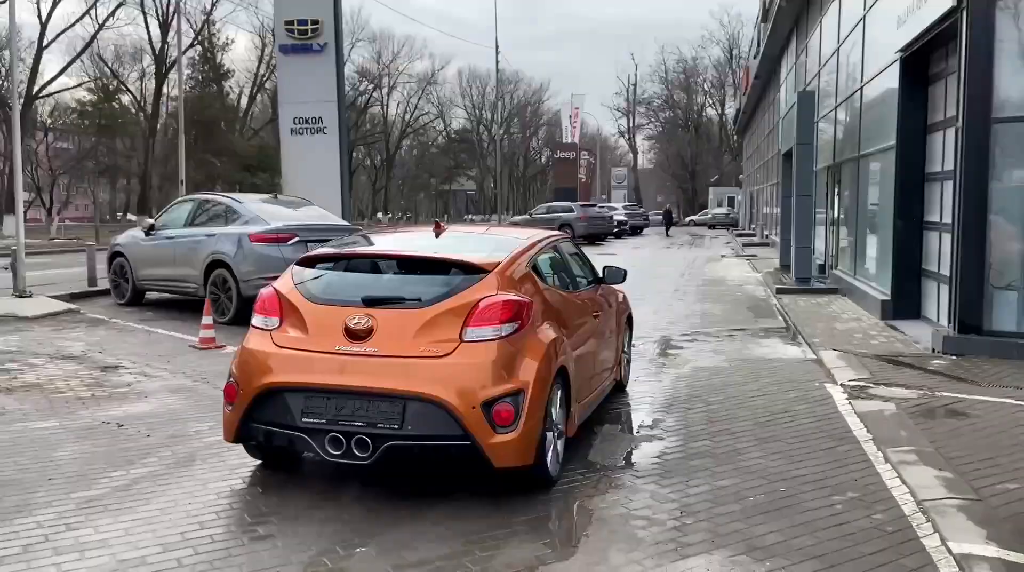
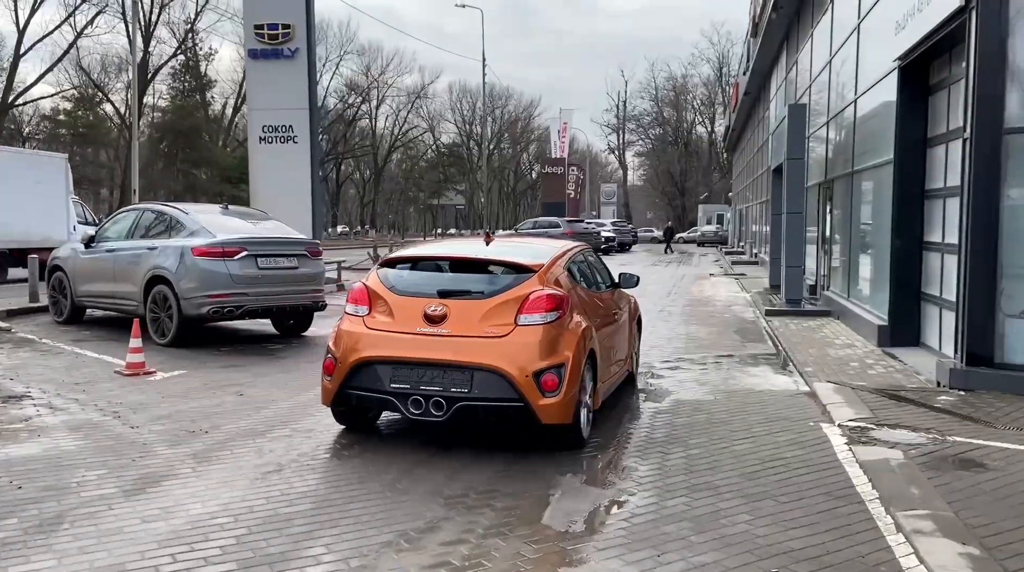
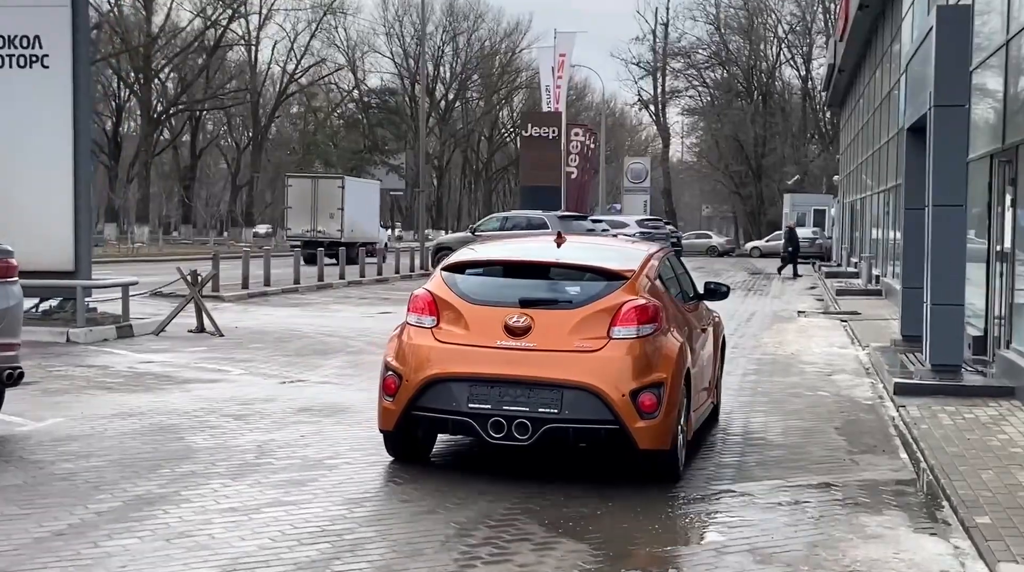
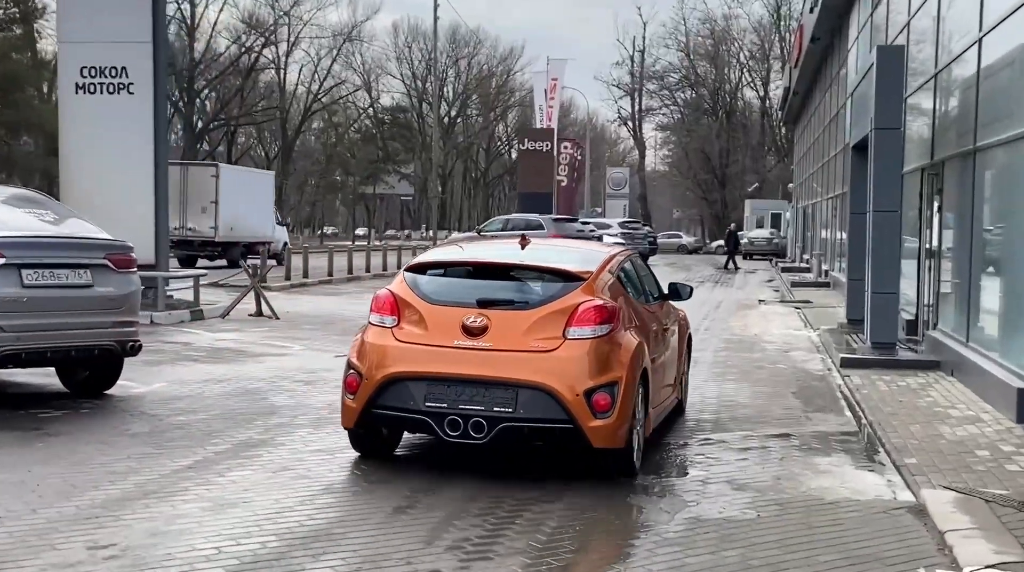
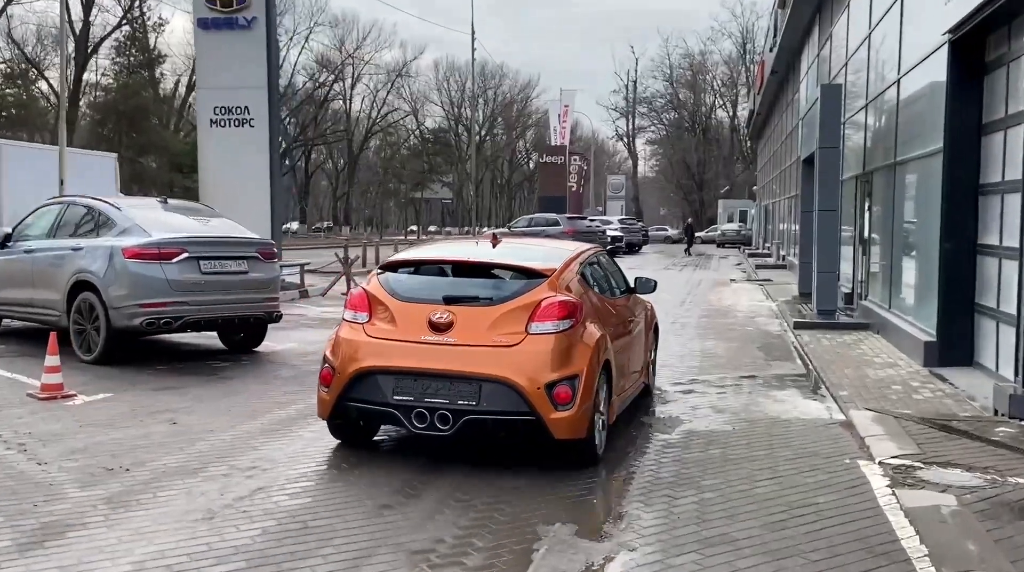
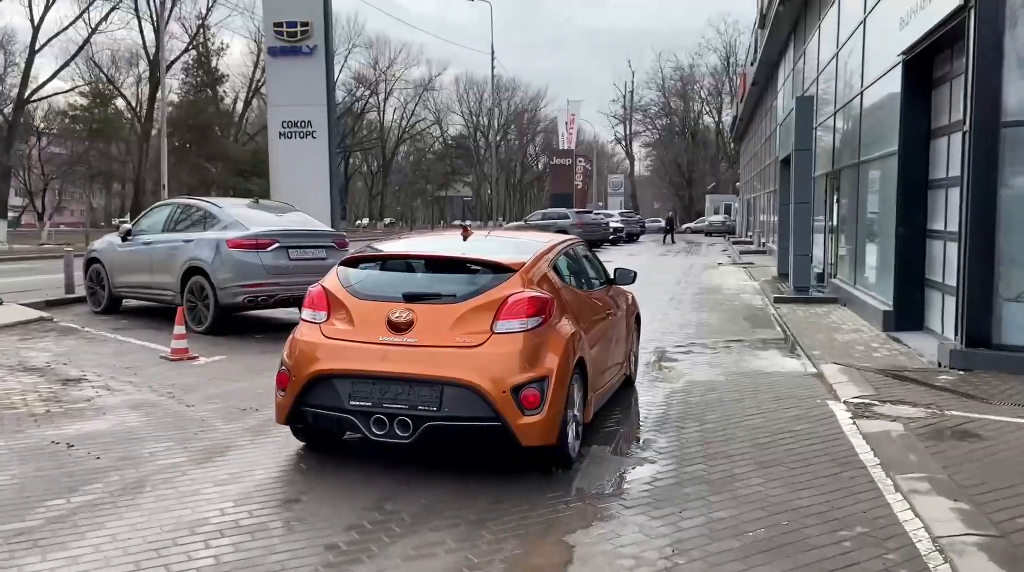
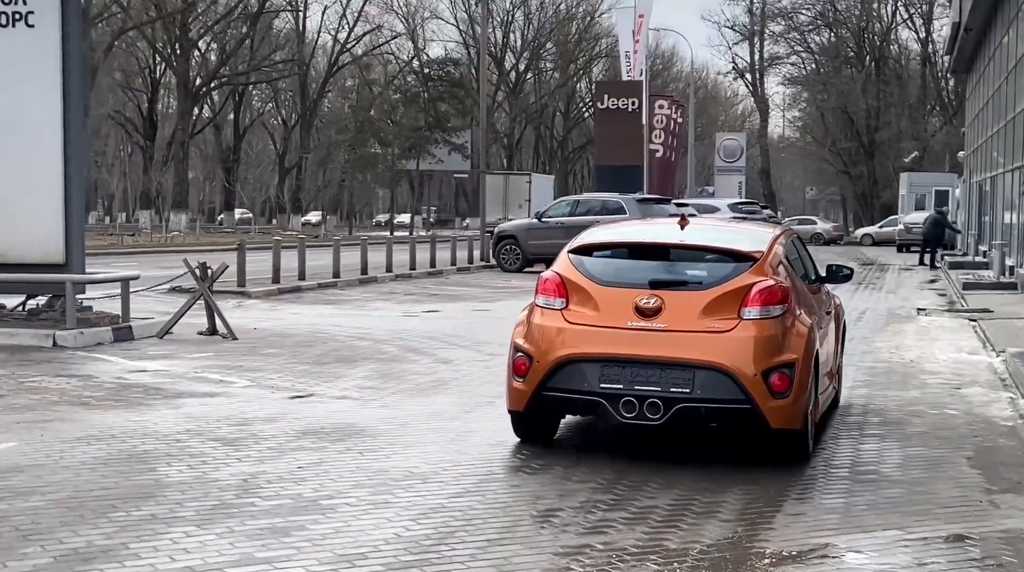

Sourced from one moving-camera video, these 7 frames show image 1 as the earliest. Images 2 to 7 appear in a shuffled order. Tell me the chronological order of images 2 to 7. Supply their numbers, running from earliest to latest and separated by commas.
6, 2, 5, 4, 3, 7
